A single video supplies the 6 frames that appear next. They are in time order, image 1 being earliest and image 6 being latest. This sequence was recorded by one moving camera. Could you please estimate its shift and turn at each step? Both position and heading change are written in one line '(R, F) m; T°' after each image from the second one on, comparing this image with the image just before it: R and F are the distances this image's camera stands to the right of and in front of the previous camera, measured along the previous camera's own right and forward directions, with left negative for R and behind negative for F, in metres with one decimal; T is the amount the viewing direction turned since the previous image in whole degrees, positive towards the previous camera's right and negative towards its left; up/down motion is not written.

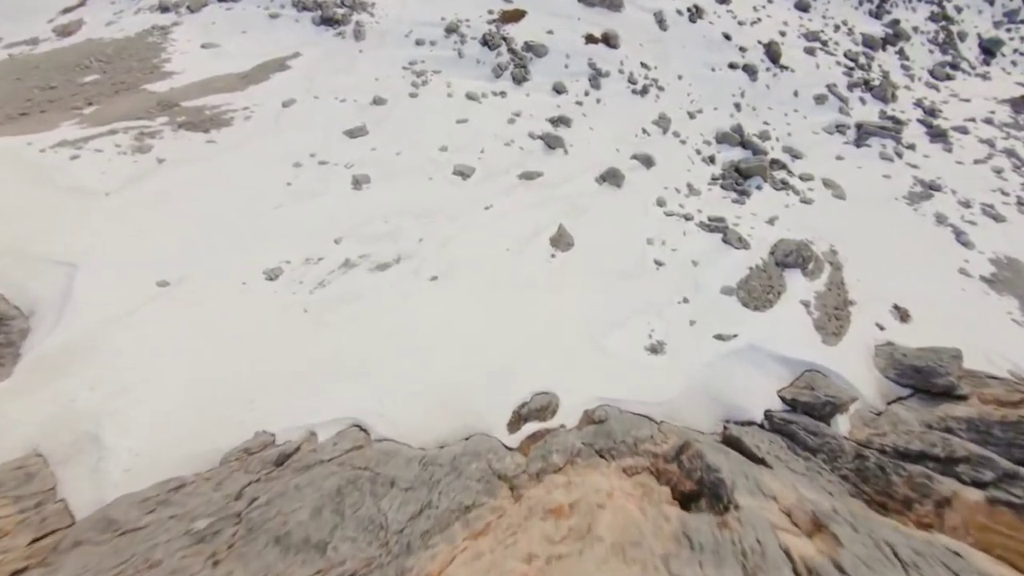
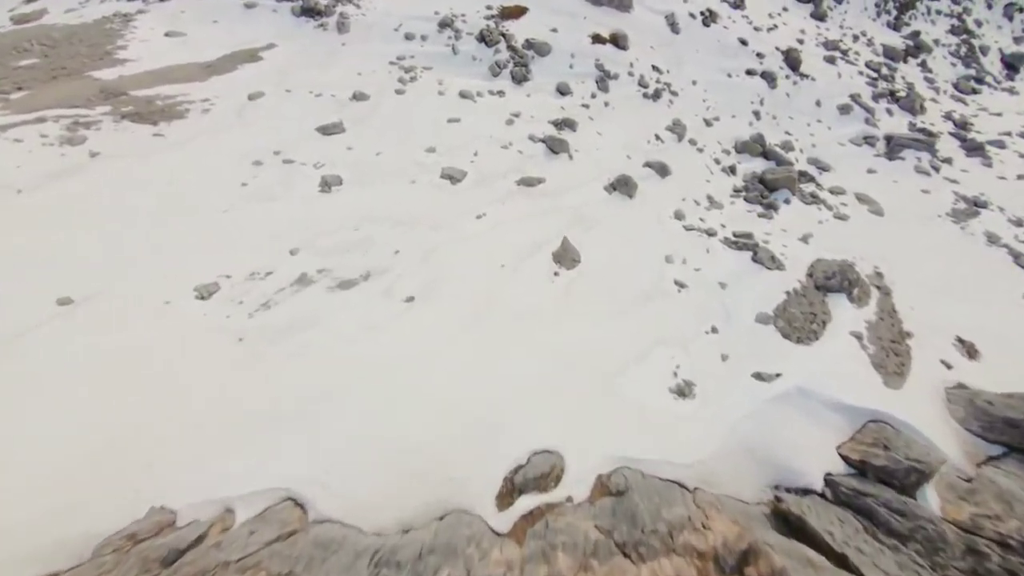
(+0.1, +1.8) m; 0°
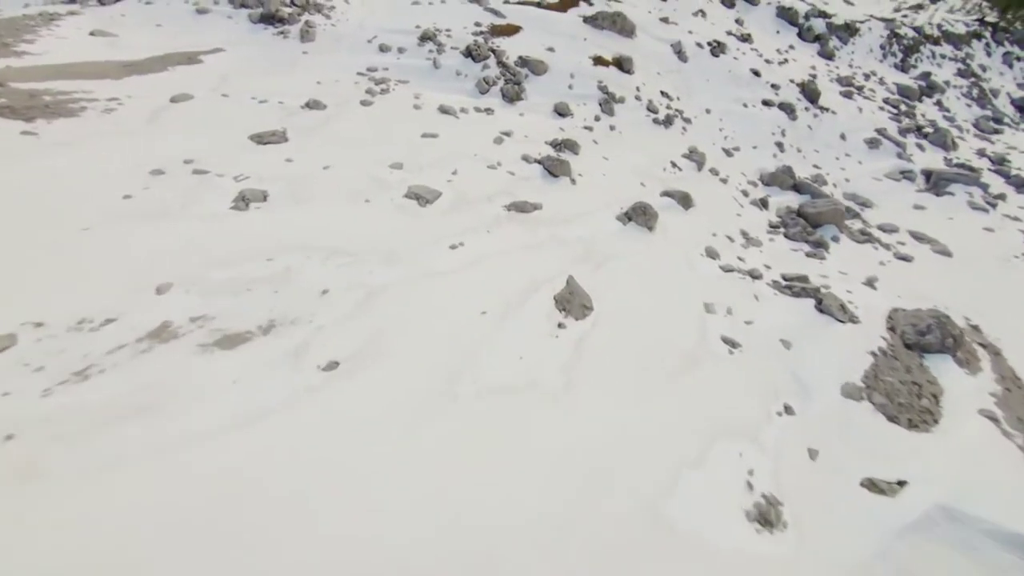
(+0.1, +2.7) m; +1°
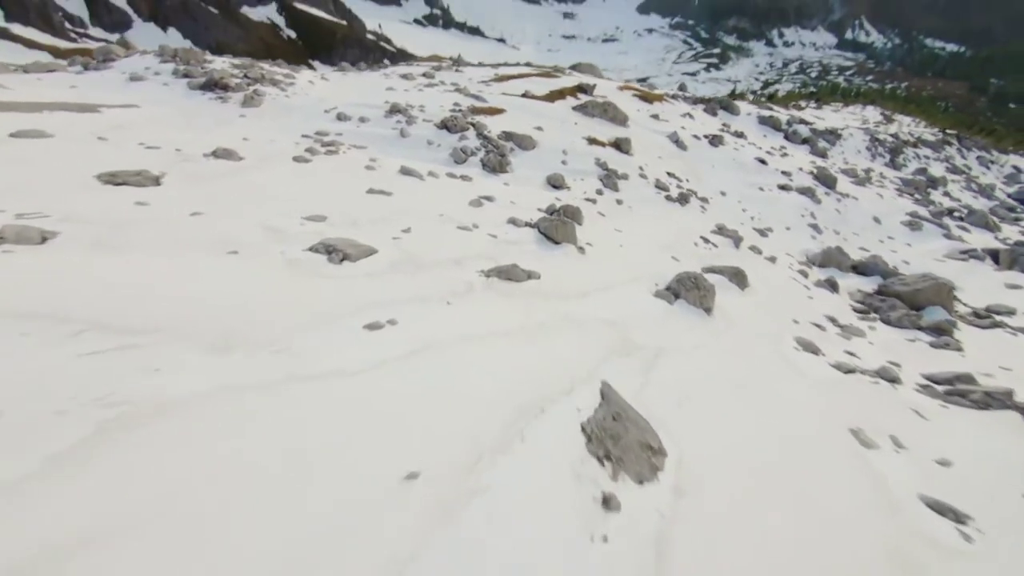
(+0.1, +3.3) m; +1°
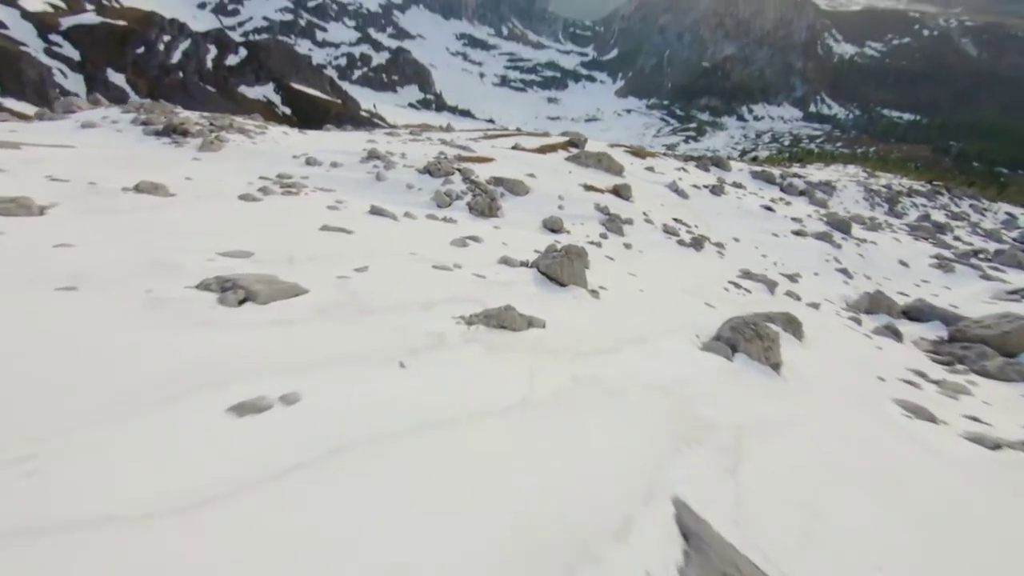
(0.0, +1.5) m; +1°
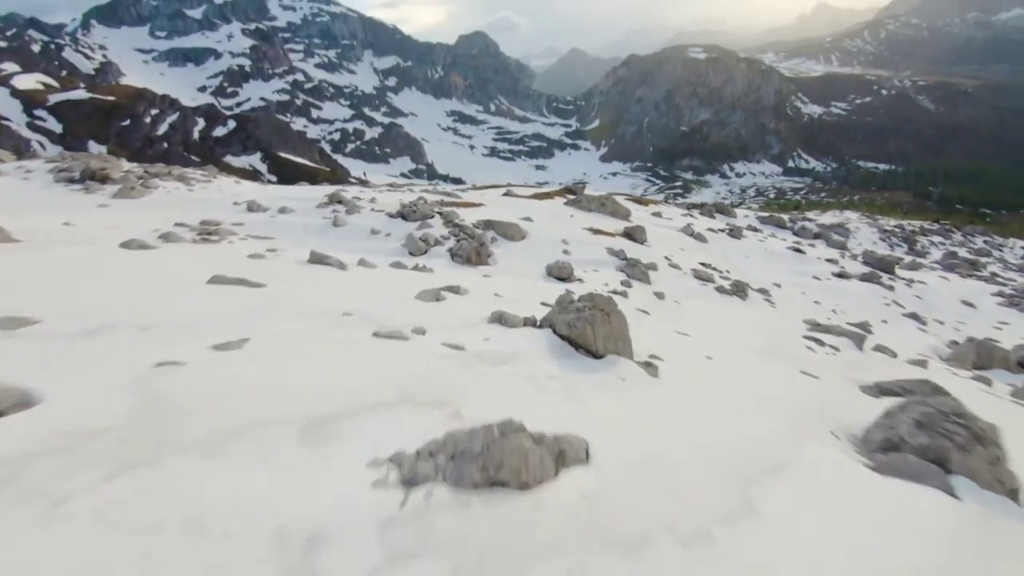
(0.0, +2.0) m; +1°
